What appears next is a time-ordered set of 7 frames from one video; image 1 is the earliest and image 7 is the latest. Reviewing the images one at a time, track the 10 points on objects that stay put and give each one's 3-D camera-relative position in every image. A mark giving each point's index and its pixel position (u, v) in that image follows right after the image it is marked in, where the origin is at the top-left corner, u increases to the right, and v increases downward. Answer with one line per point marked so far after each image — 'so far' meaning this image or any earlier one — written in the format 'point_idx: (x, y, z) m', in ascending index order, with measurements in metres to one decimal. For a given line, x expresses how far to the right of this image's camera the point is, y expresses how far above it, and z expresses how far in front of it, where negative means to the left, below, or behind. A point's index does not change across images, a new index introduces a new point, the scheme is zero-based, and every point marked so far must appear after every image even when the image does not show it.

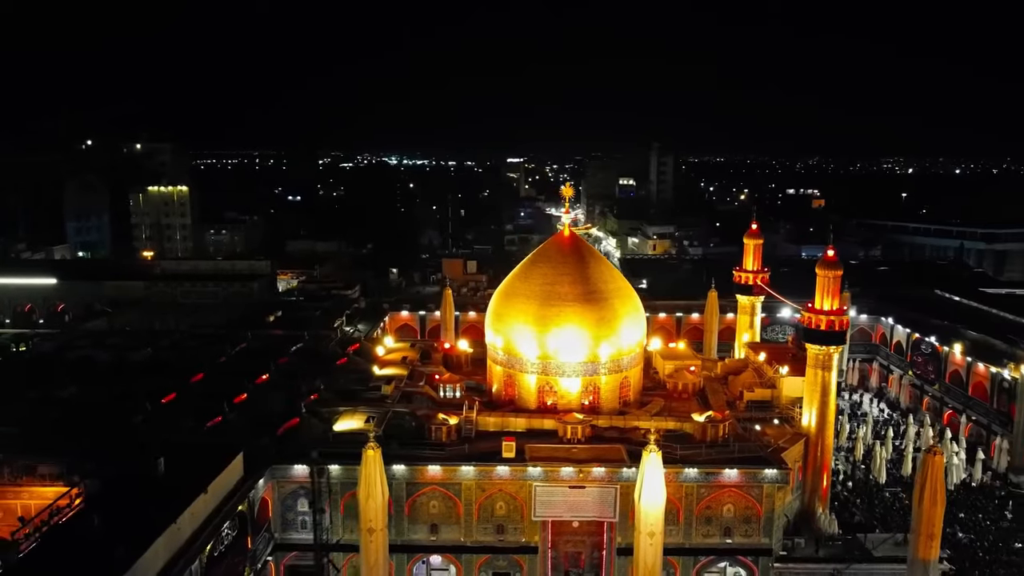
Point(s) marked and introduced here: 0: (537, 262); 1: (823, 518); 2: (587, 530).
0: (+0.6, +0.6, +19.2) m
1: (+6.7, -5.0, +16.8) m
2: (+1.5, -5.0, +16.0) m
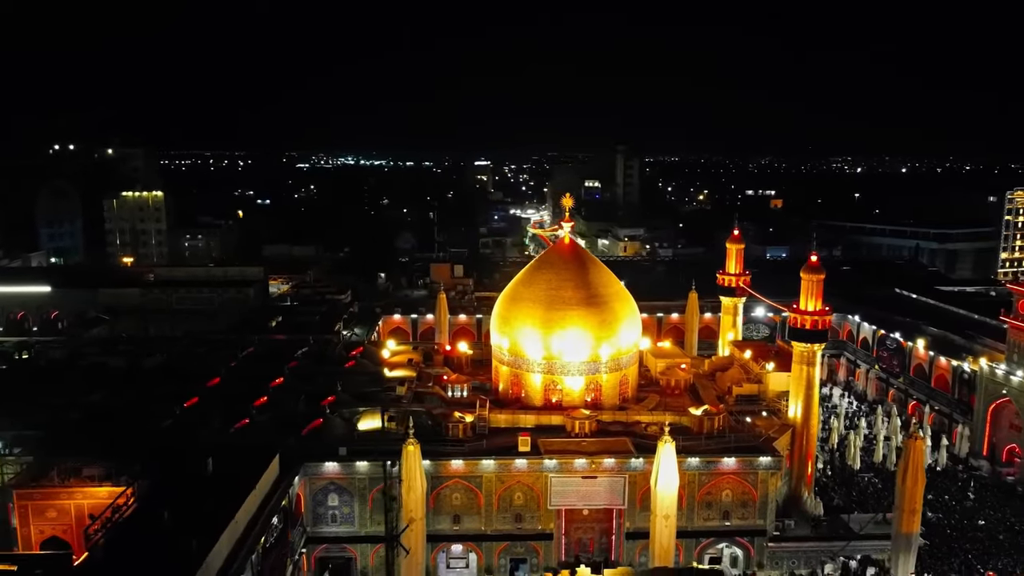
0: (+0.8, +0.5, +20.5) m
1: (+7.0, -5.0, +18.3) m
2: (+1.8, -5.1, +17.3) m
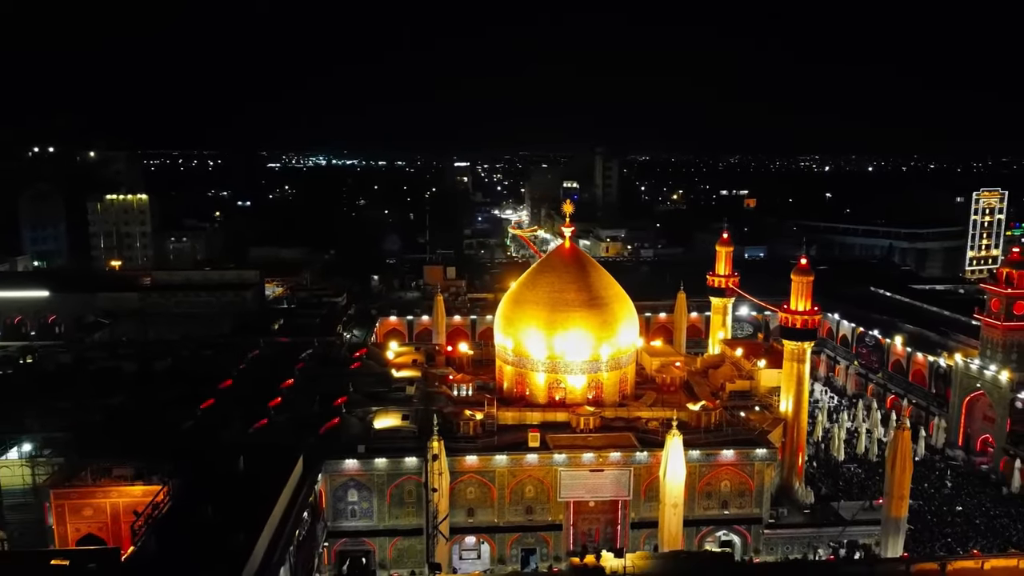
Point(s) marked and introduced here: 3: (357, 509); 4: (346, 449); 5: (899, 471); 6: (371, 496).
0: (+0.9, +0.5, +21.3) m
1: (+7.2, -5.0, +19.4) m
2: (+2.1, -5.2, +18.2) m
3: (-3.5, -4.9, +17.3) m
4: (-3.7, -3.6, +17.5) m
5: (+7.9, -3.7, +15.8) m
6: (-3.1, -4.6, +17.3) m
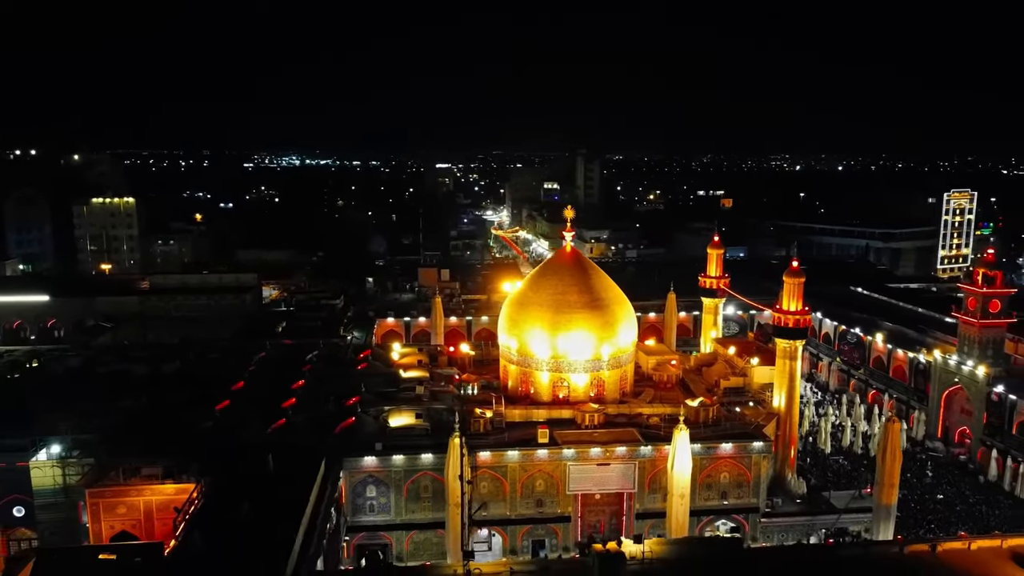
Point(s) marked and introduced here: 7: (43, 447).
0: (+1.0, +0.4, +22.2) m
1: (+7.4, -5.1, +20.5) m
2: (+2.3, -5.2, +19.1) m
3: (-3.2, -5.0, +18.0) m
4: (-3.5, -3.7, +18.2) m
5: (+8.2, -3.8, +16.9) m
6: (-2.9, -4.7, +18.0) m
7: (-10.1, -3.4, +16.6) m
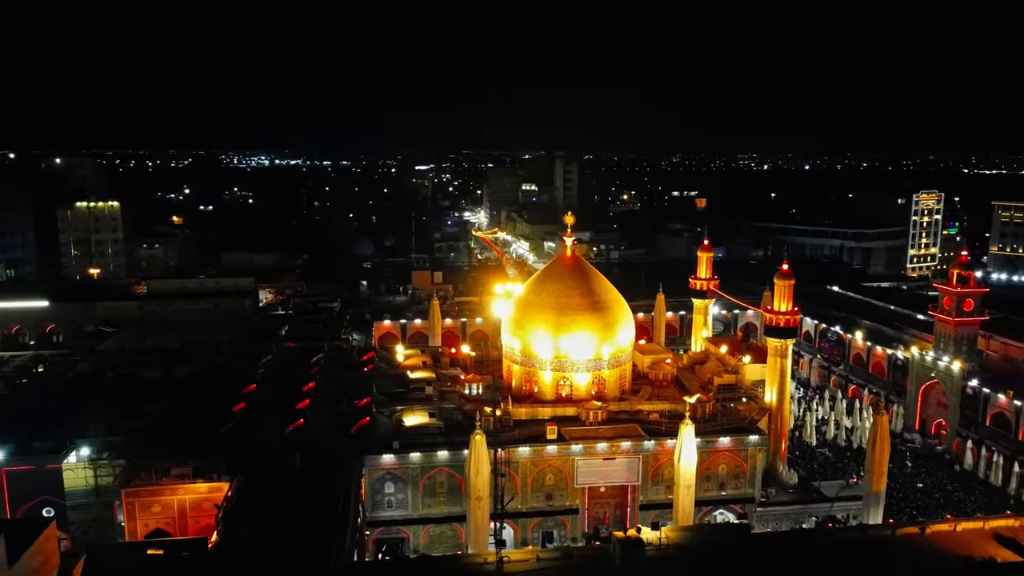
0: (+1.1, +0.3, +23.1) m
1: (+7.6, -5.1, +21.6) m
2: (+2.6, -5.3, +20.1) m
3: (-2.9, -5.1, +18.8) m
4: (-3.2, -3.8, +19.0) m
5: (+8.5, -3.8, +18.1) m
6: (-2.6, -4.8, +18.8) m
7: (-9.7, -3.6, +17.1) m
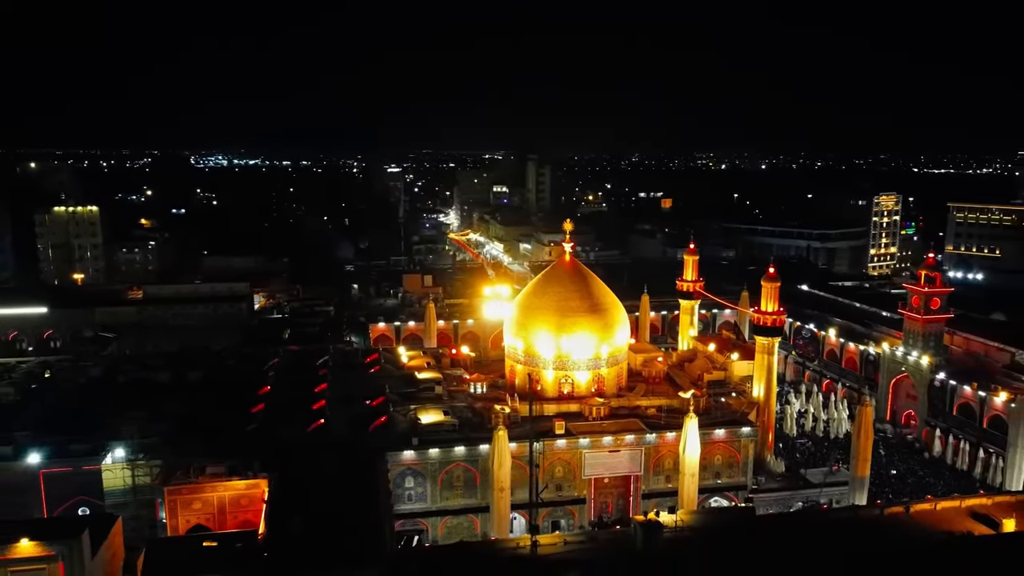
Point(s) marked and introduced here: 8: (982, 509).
0: (+1.2, +0.2, +24.4) m
1: (+7.8, -5.2, +23.2) m
2: (+2.8, -5.4, +21.4) m
3: (-2.5, -5.3, +19.9) m
4: (-2.9, -4.0, +20.1) m
5: (+8.9, -3.8, +19.7) m
6: (-2.2, -4.9, +19.9) m
7: (-9.3, -3.8, +17.9) m
8: (+10.3, -4.8, +17.0) m
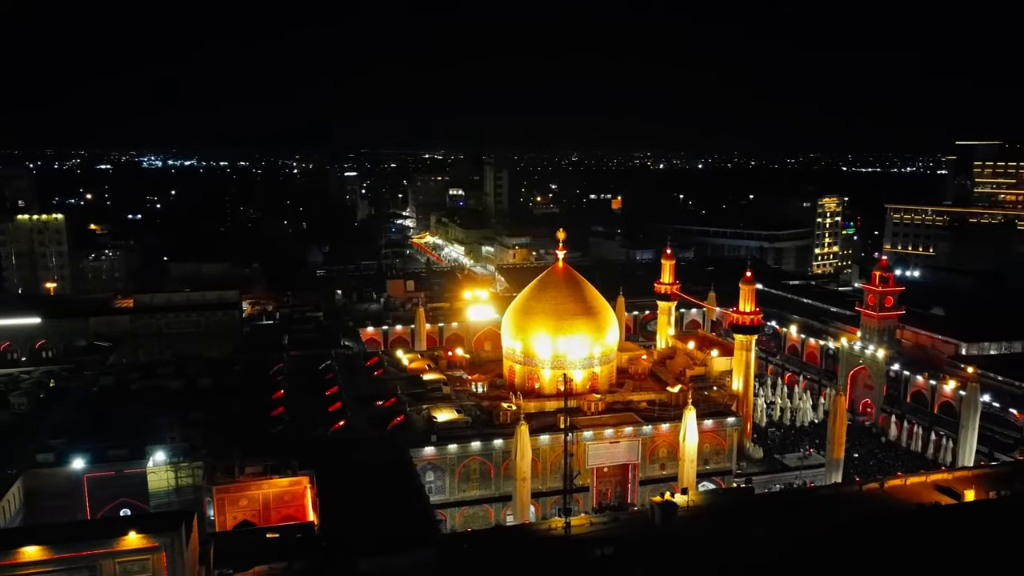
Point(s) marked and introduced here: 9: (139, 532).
0: (+1.1, 0.0, +26.1) m
1: (+7.9, -5.2, +25.5) m
2: (+3.1, -5.5, +23.3) m
3: (-2.2, -5.5, +21.4) m
4: (-2.5, -4.2, +21.5) m
5: (+9.2, -3.9, +22.0) m
6: (-1.9, -5.2, +21.4) m
7: (-8.8, -4.1, +18.9) m
8: (+10.8, -4.9, +19.5) m
9: (-6.1, -4.0, +12.7) m
